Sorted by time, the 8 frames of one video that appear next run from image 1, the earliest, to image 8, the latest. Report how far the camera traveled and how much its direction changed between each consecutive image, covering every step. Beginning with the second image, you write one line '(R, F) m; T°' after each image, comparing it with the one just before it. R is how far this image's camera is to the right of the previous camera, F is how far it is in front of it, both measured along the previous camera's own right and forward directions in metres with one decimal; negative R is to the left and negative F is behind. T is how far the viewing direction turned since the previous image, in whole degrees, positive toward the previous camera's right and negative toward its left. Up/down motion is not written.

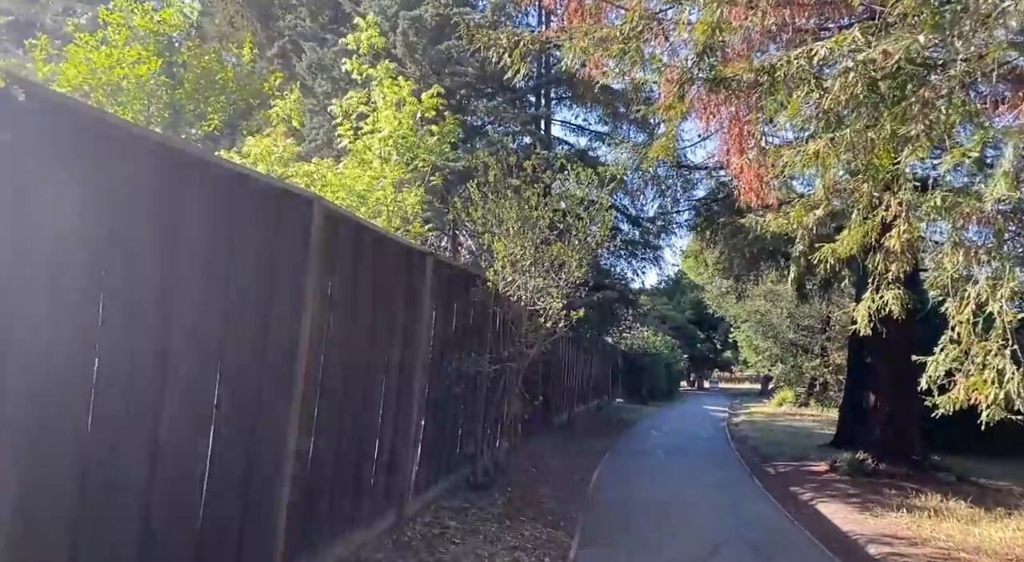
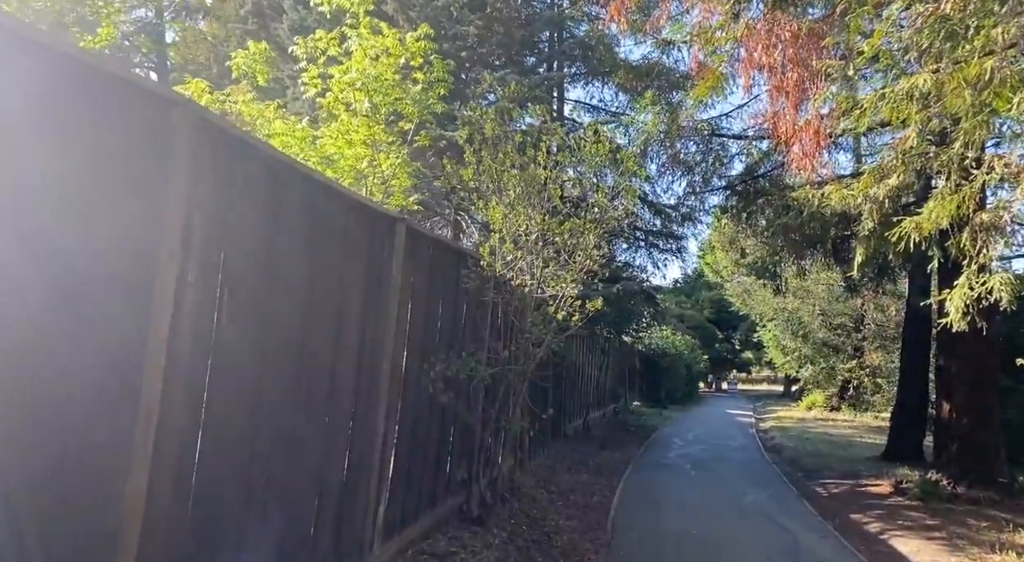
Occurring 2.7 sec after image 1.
(+0.1, +1.6) m; -1°
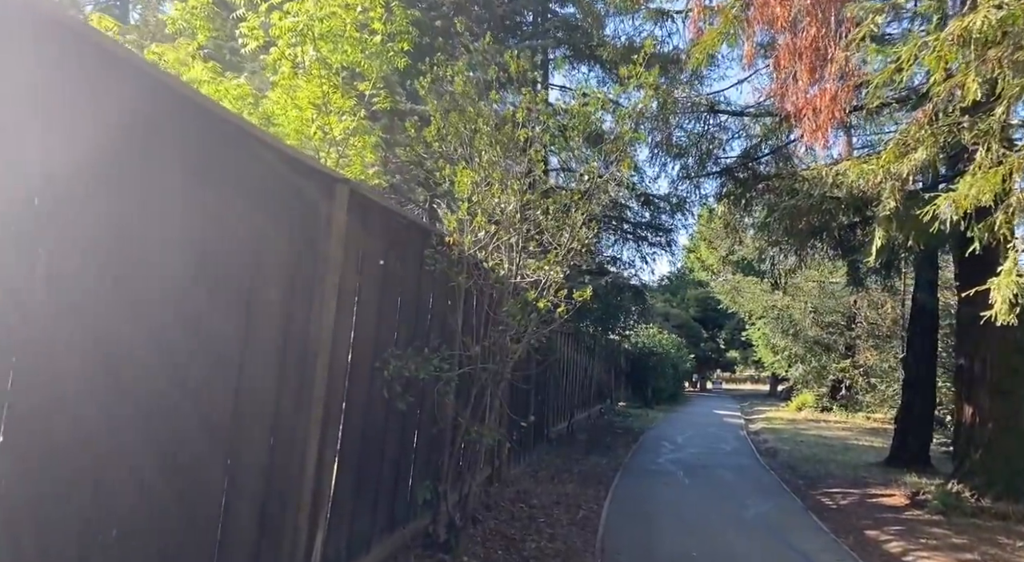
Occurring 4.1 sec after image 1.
(+0.1, +0.9) m; +1°
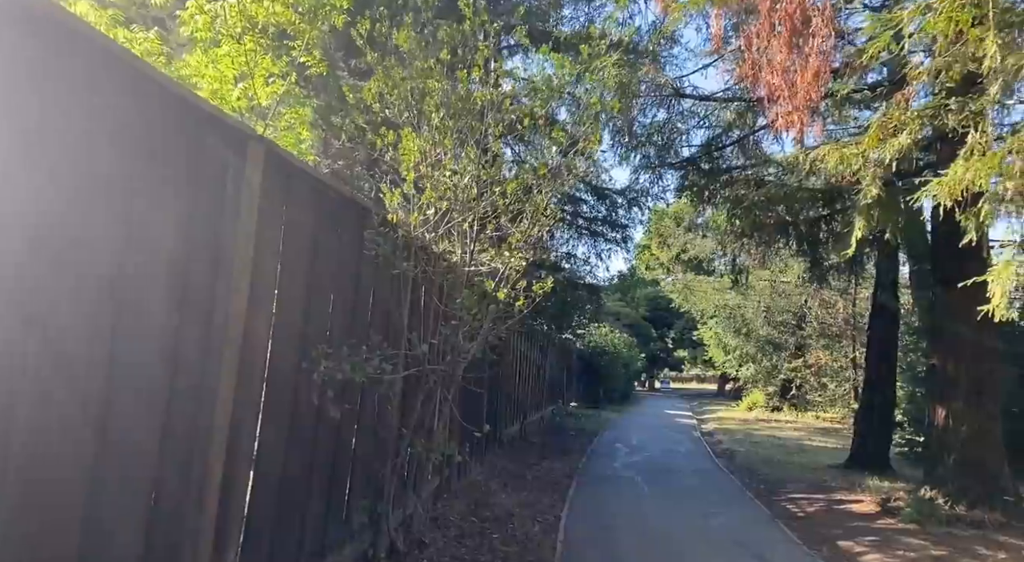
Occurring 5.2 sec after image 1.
(0.0, +0.7) m; +4°
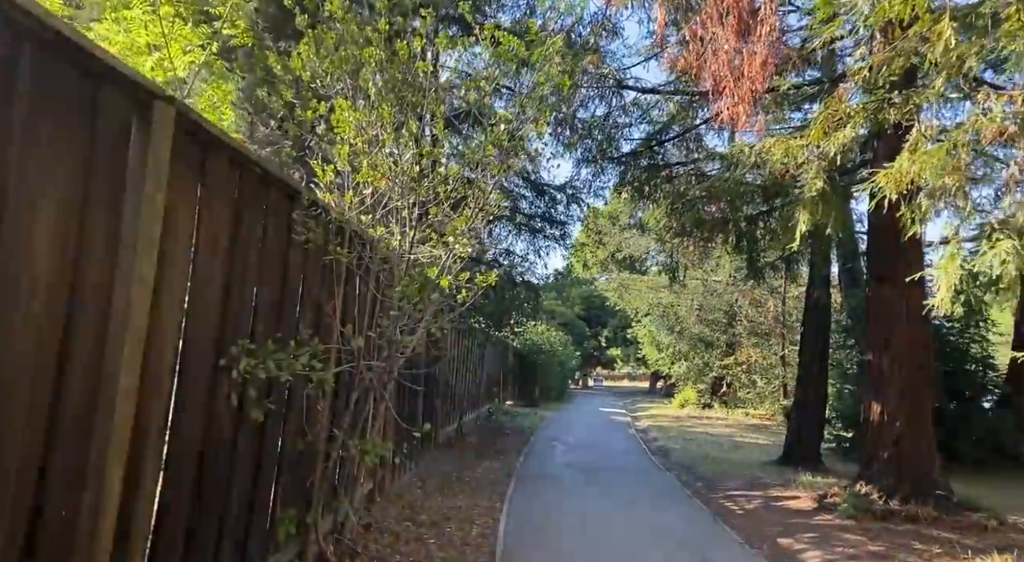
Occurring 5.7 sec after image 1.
(-0.1, +0.3) m; +5°
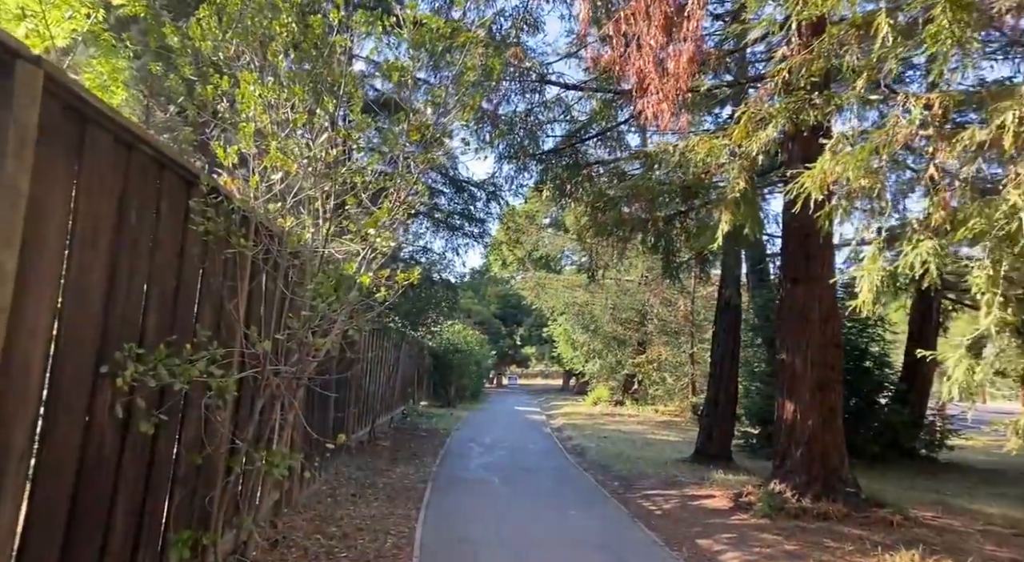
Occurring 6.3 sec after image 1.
(-0.1, +0.3) m; +7°
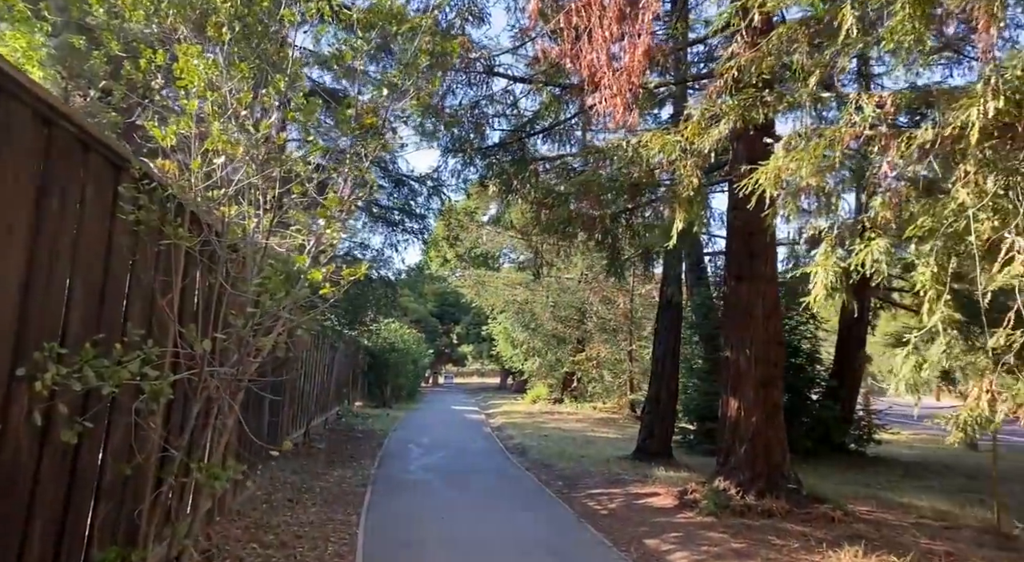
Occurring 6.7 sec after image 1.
(-0.1, +0.2) m; +5°
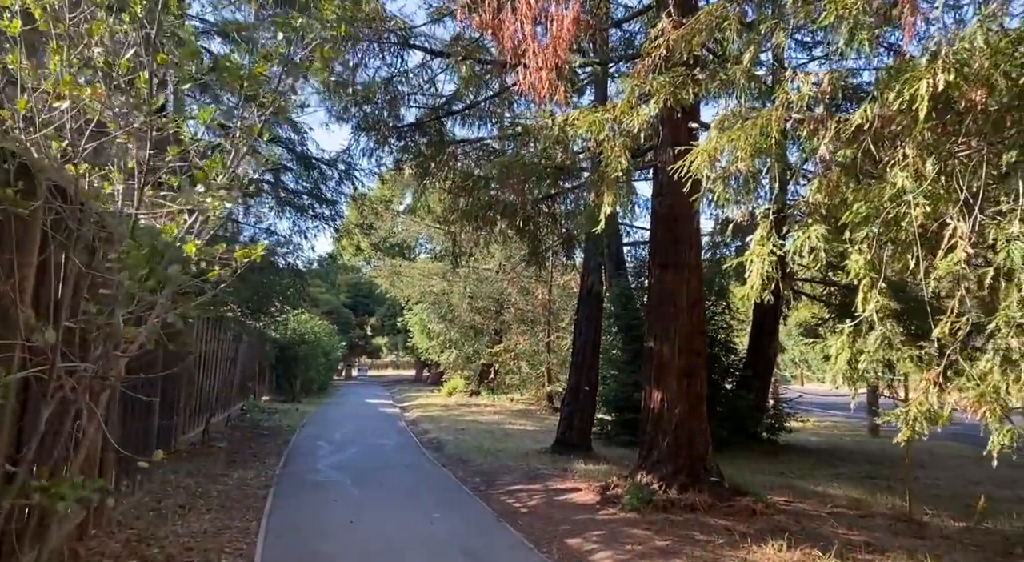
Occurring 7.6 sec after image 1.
(0.0, +0.4) m; +7°
